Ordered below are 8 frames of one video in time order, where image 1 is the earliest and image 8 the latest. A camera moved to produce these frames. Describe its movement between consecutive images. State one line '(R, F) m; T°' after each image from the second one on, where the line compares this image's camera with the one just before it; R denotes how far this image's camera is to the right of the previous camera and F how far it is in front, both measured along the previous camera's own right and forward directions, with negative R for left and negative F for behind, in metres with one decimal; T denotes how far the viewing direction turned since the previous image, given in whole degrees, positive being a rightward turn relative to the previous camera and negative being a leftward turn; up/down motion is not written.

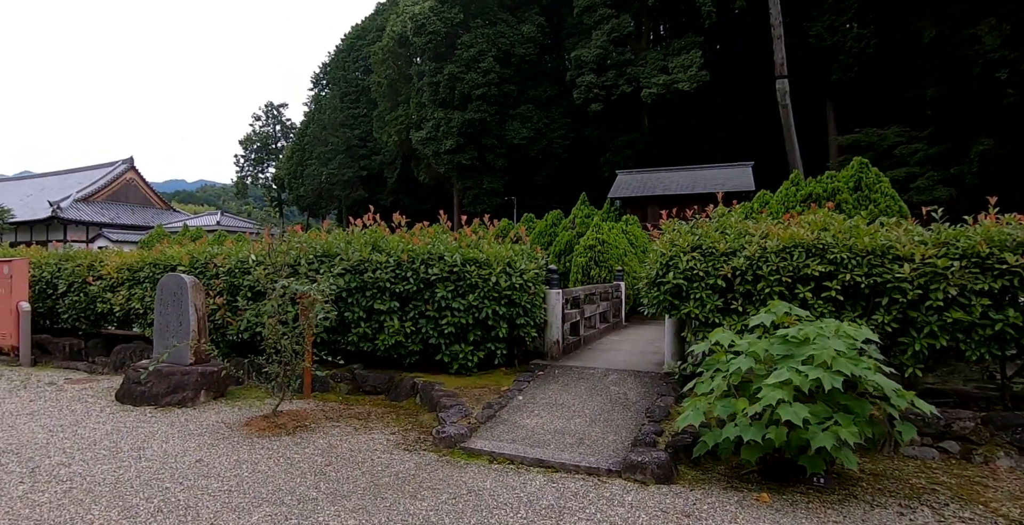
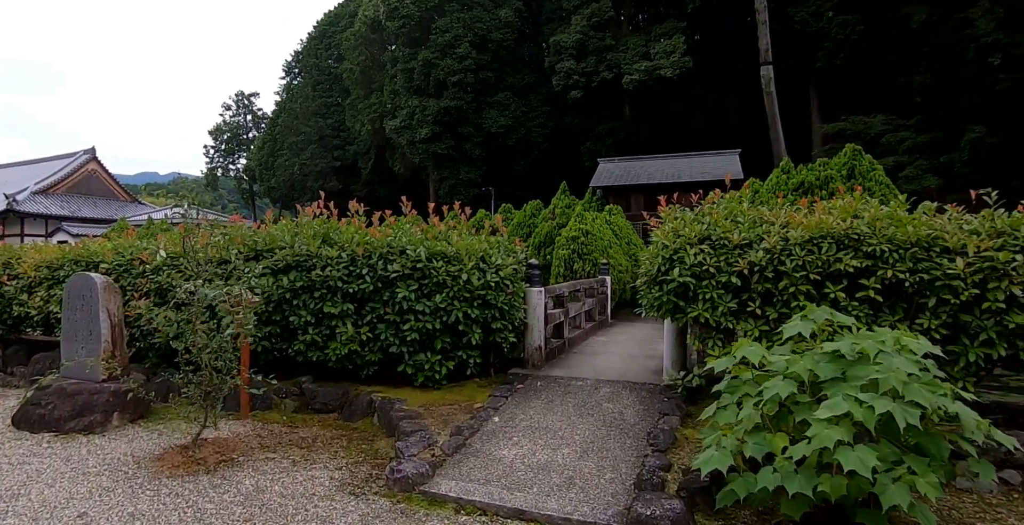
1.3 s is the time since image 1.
(0.0, +0.8) m; +2°
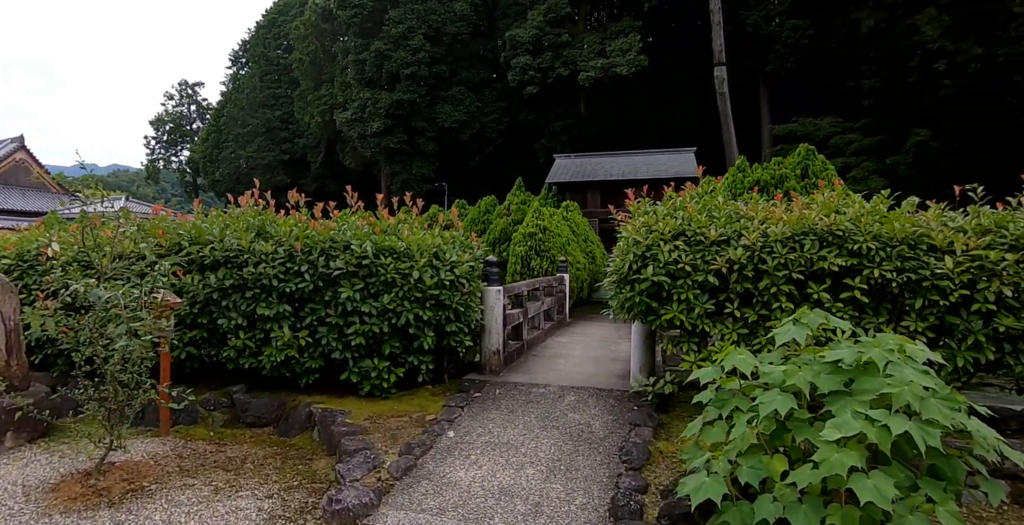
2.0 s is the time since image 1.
(0.0, +0.4) m; +4°
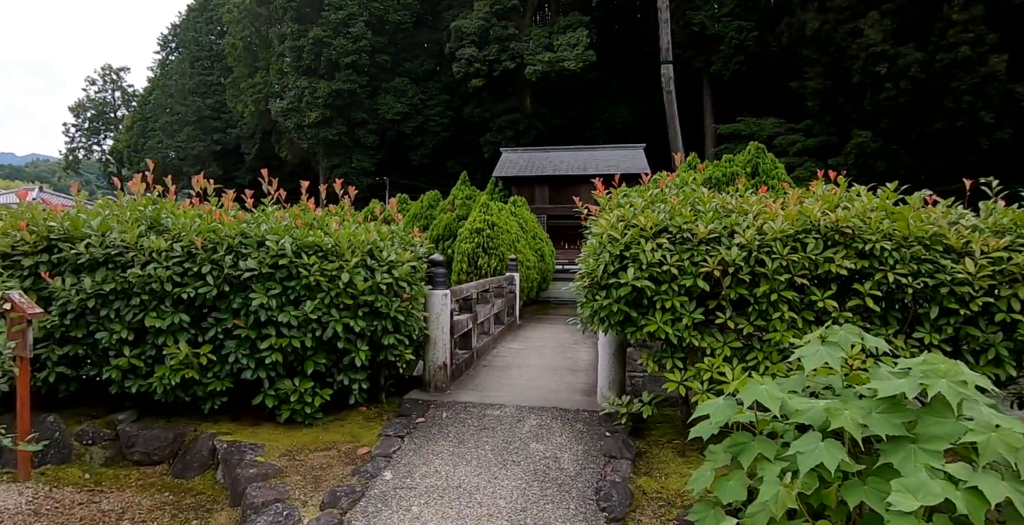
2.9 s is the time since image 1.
(0.0, +0.7) m; +5°
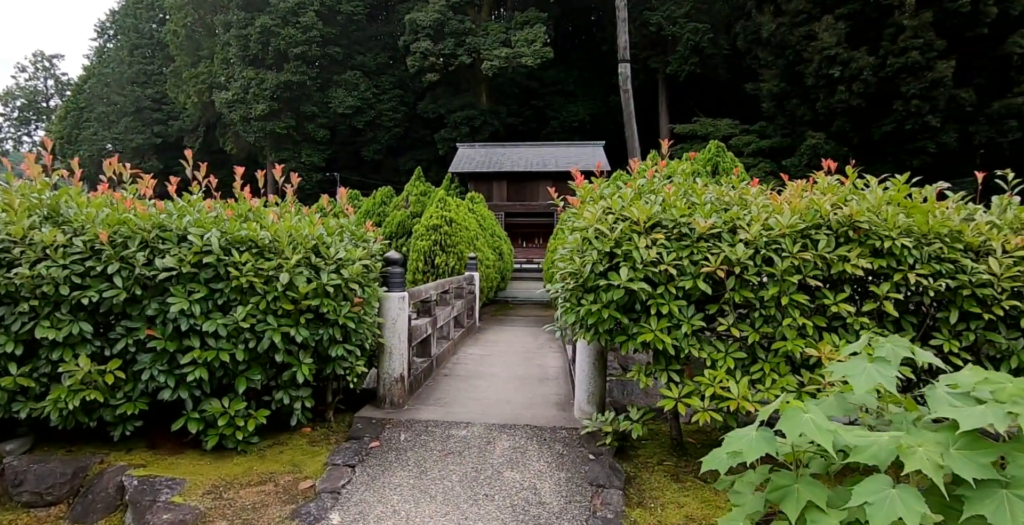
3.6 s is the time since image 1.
(-0.1, +0.5) m; +4°
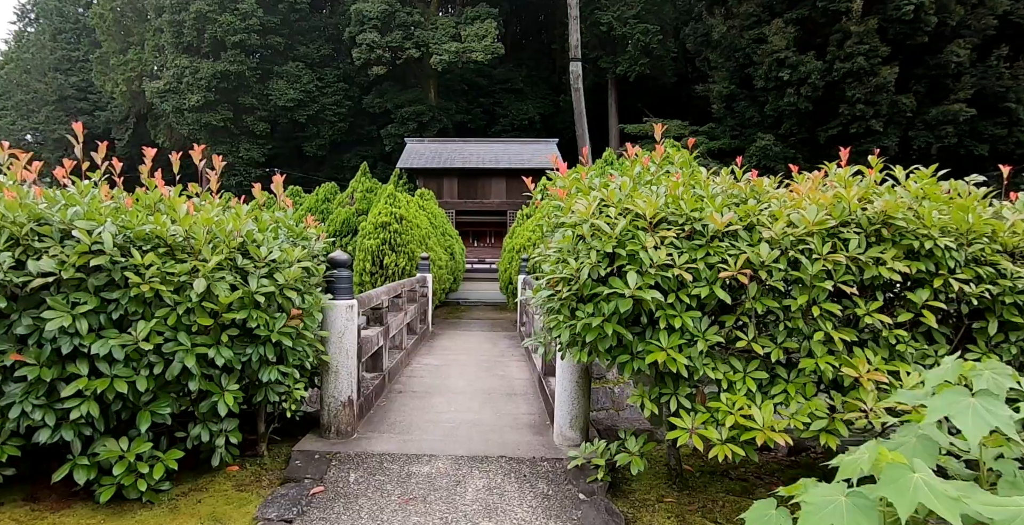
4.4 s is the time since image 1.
(-0.1, +0.5) m; +5°
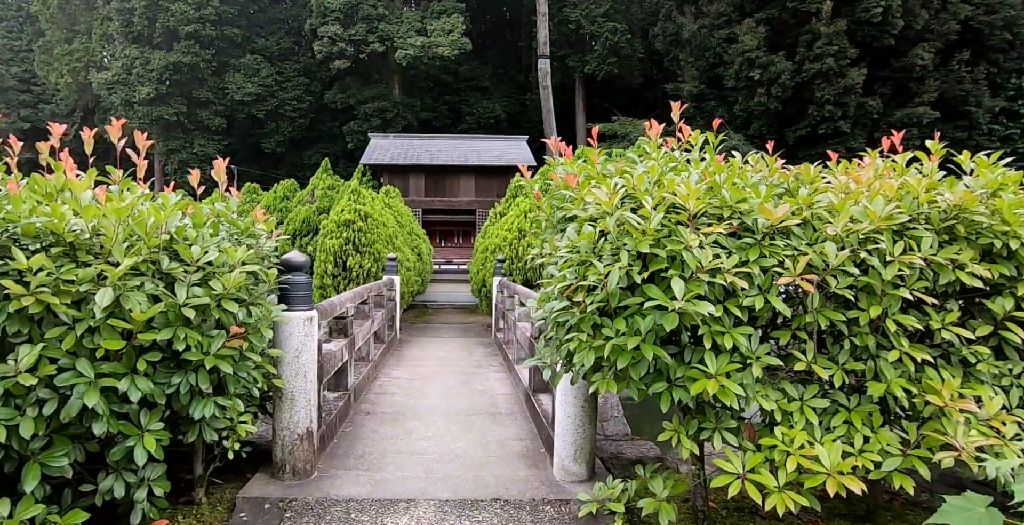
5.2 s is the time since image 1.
(-0.1, +0.5) m; +3°
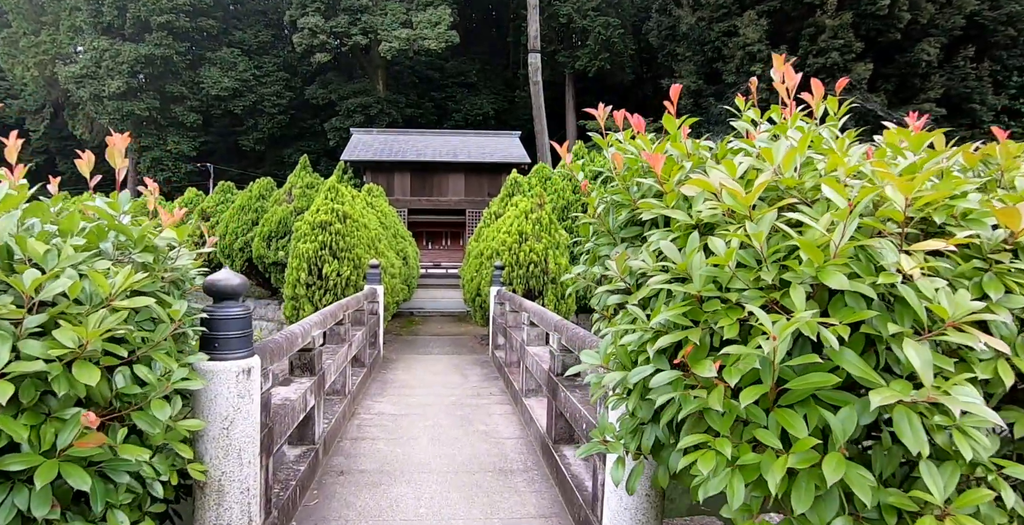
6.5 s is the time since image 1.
(-0.1, +0.8) m; +1°
